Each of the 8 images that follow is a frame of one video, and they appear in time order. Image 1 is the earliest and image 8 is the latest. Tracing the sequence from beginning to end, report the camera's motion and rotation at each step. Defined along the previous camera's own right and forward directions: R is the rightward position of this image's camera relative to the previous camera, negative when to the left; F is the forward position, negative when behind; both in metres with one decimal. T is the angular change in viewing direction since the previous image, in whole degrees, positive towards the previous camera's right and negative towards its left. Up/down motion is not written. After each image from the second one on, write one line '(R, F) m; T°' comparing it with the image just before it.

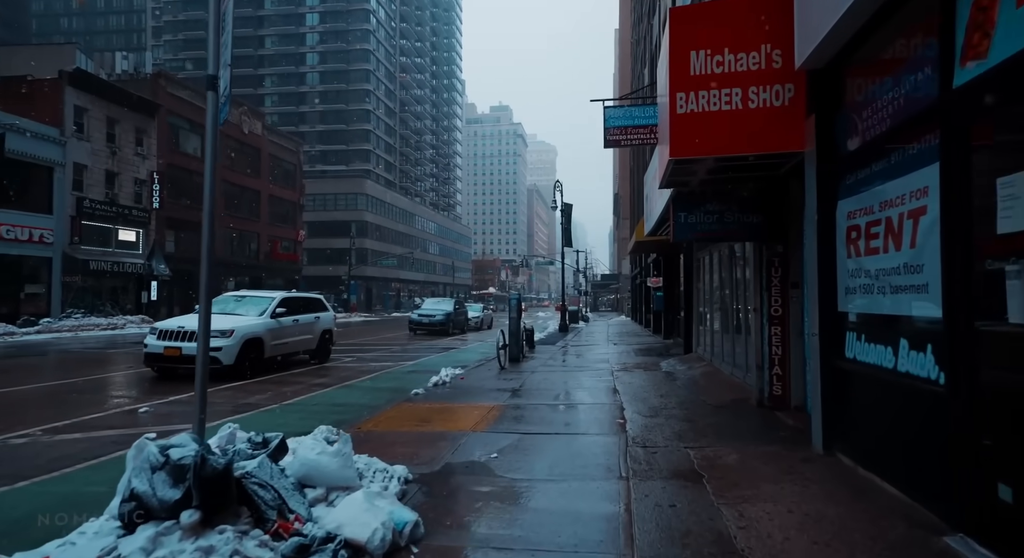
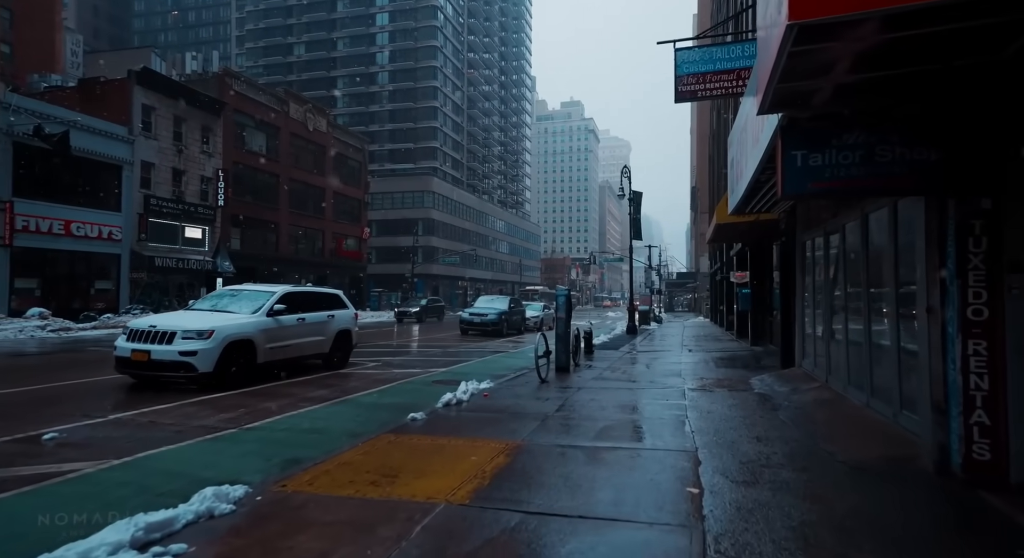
(+0.5, +2.8) m; -7°
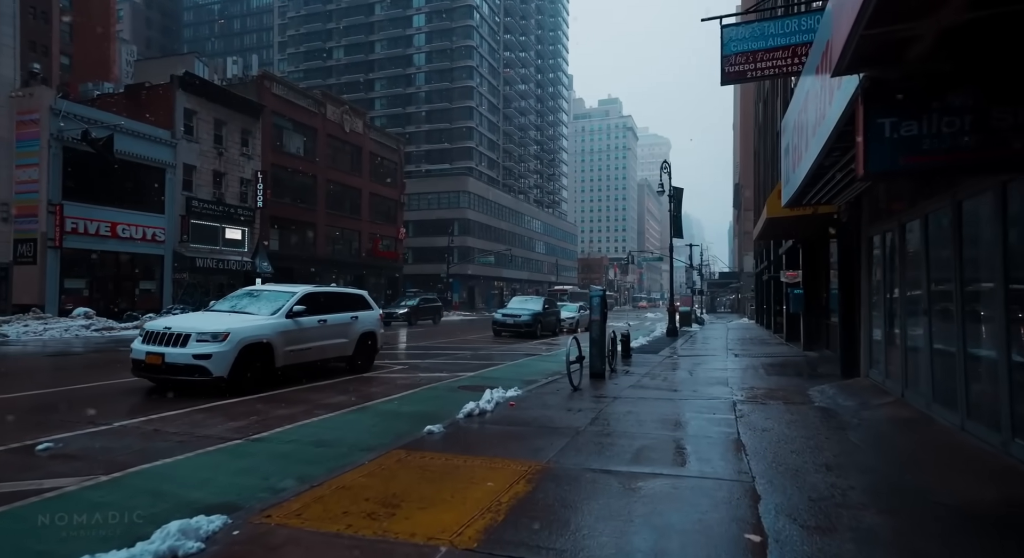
(+0.1, +0.8) m; -4°
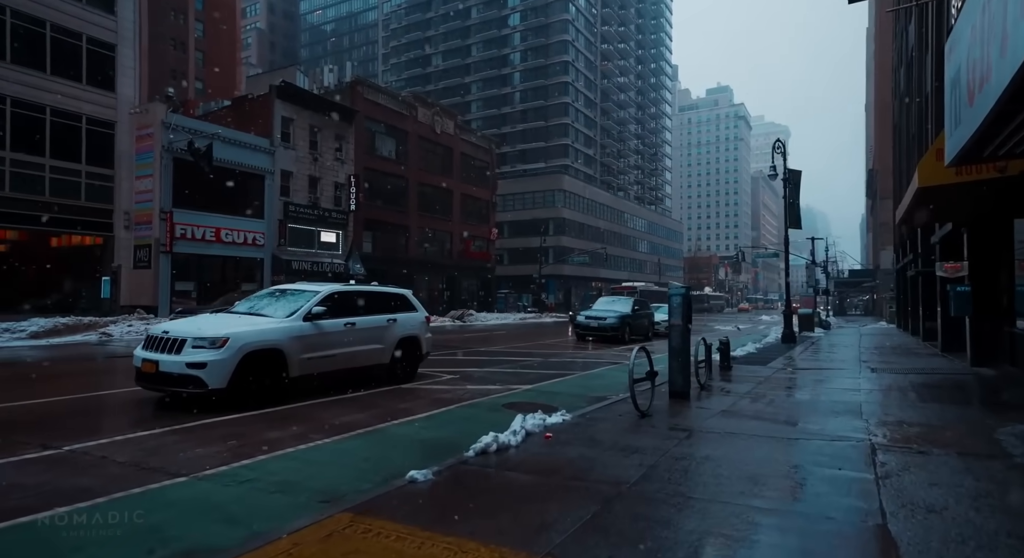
(+0.7, +2.1) m; -10°
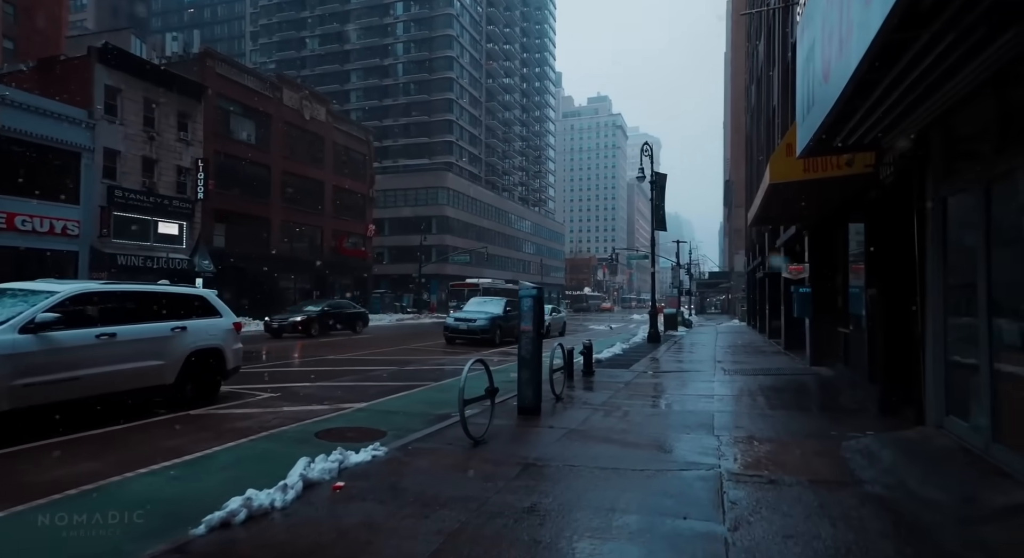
(+0.9, +1.4) m; +11°
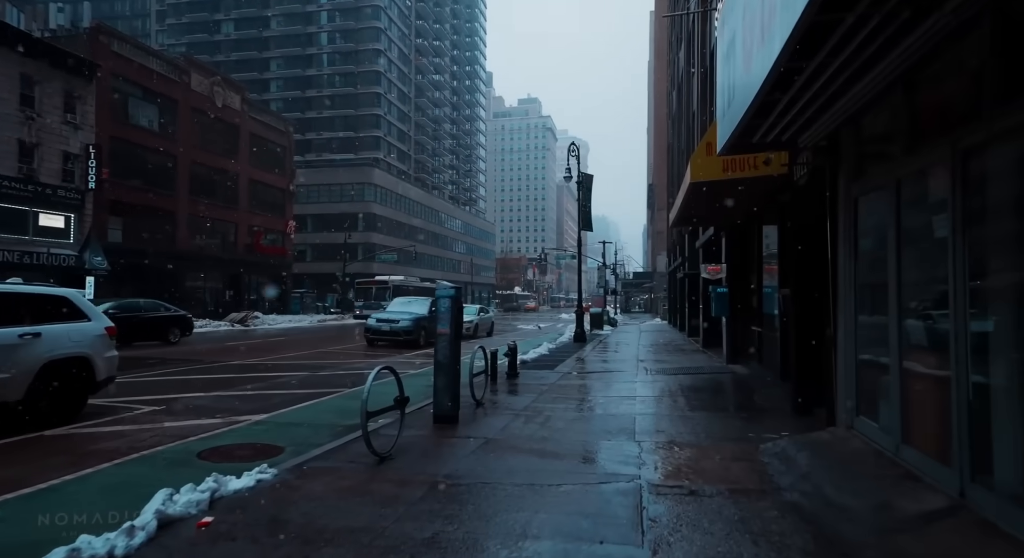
(+0.2, +0.5) m; +7°
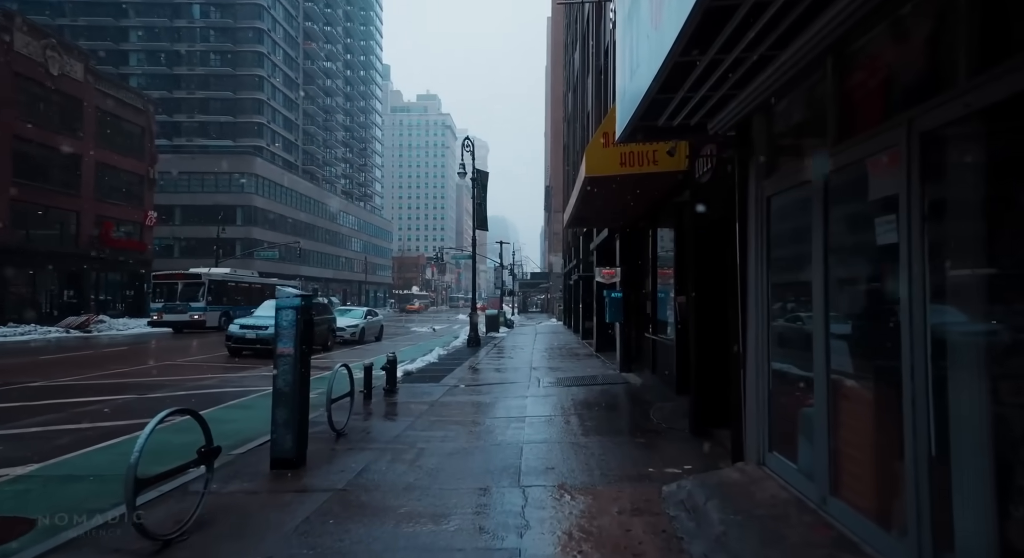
(+0.4, +1.5) m; +10°
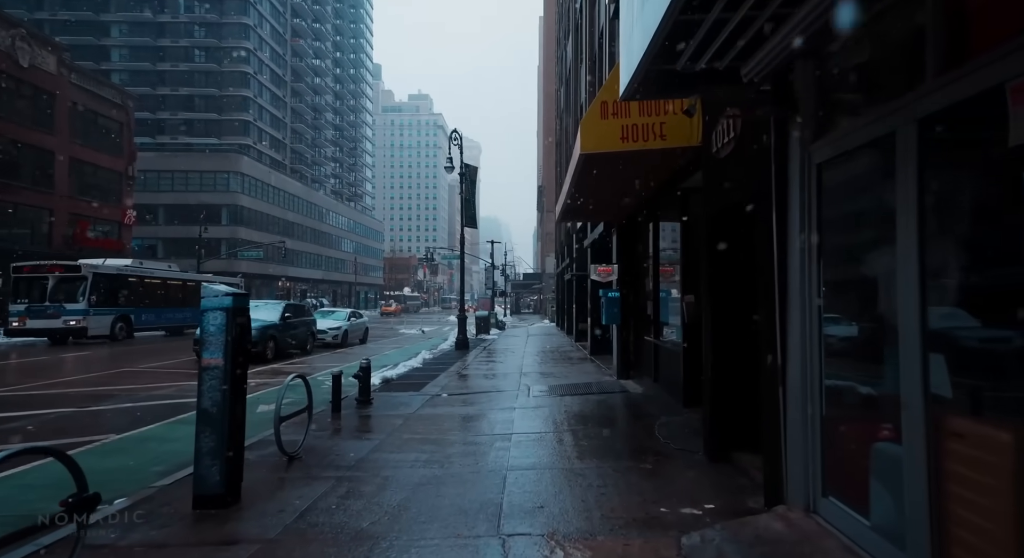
(+0.1, +1.3) m; +1°
